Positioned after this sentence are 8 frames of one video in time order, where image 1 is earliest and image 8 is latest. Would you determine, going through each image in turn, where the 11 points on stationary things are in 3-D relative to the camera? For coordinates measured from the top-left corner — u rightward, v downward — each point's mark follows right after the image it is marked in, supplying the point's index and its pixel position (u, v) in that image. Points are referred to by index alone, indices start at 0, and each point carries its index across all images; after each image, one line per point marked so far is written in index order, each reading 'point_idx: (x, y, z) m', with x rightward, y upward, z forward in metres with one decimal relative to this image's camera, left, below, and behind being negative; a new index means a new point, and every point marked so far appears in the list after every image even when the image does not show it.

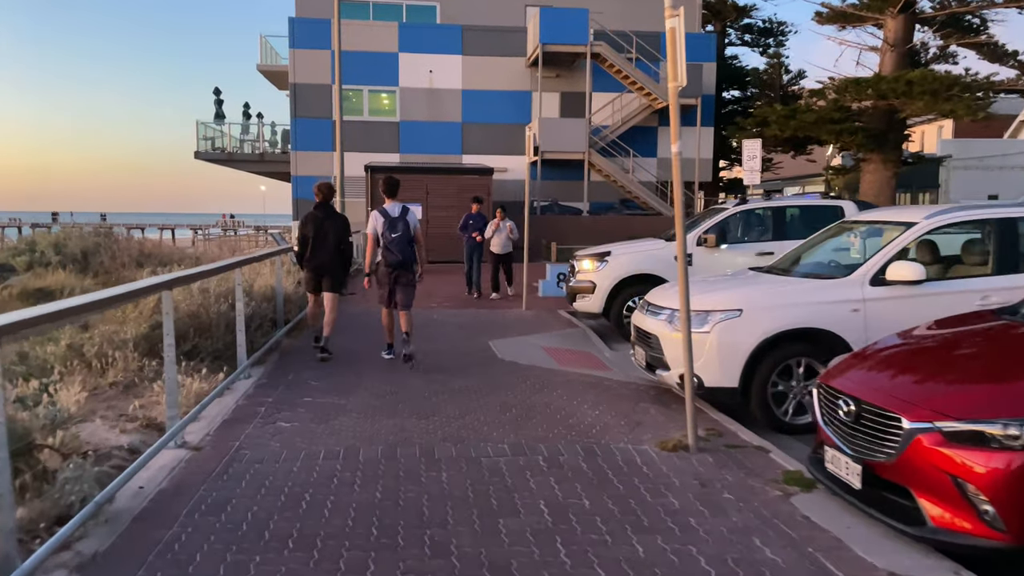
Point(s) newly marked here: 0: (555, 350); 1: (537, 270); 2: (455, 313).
0: (+0.5, -0.7, +9.1) m
1: (+0.5, +0.3, +17.5) m
2: (-0.9, -0.3, +11.6) m
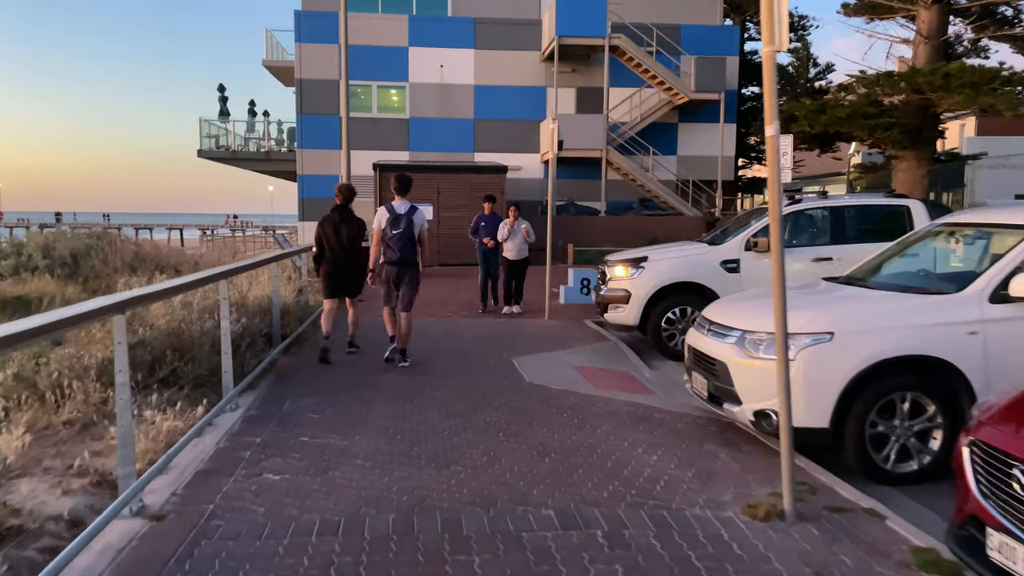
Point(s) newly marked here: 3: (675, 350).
0: (+0.8, -0.8, +8.1) m
1: (+0.9, +0.2, +16.5) m
2: (-0.5, -0.5, +10.5) m
3: (+1.8, -0.7, +8.8) m
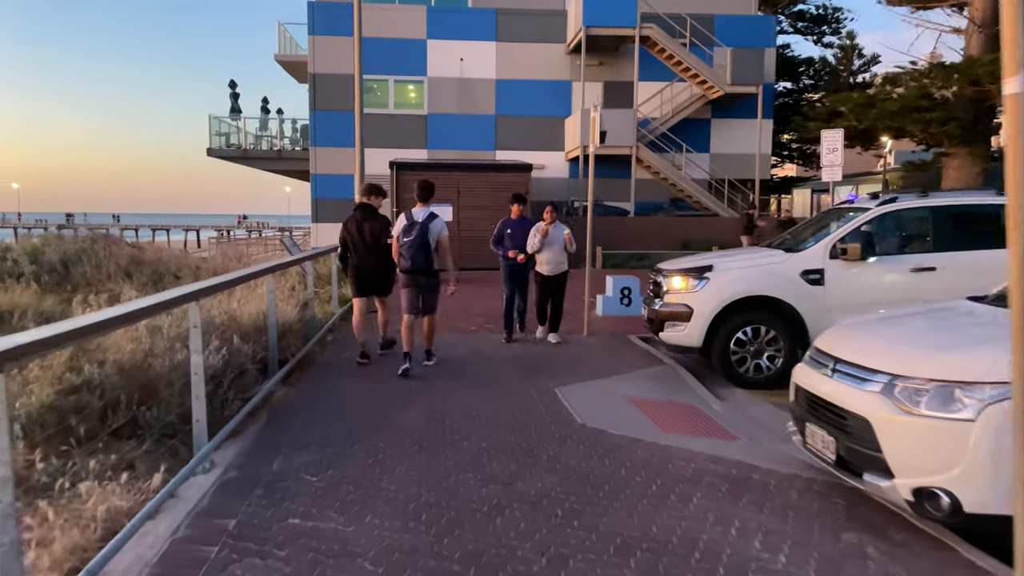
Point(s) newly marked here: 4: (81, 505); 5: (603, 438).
0: (+1.1, -1.0, +6.7) m
1: (+1.4, +0.1, +15.1) m
2: (-0.1, -0.6, +9.2) m
3: (+2.2, -0.8, +7.4) m
4: (-2.0, -1.0, +3.6) m
5: (+0.6, -1.0, +5.2) m
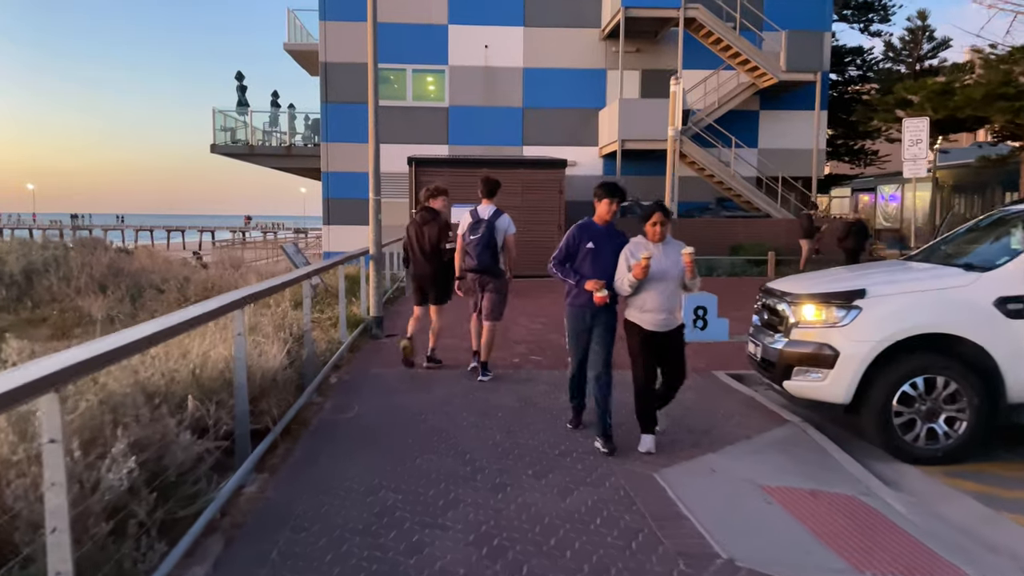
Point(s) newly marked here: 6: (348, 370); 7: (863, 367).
0: (+1.6, -1.2, +4.6) m
1: (+2.1, -0.2, +13.0) m
2: (+0.4, -0.8, +7.1) m
3: (+2.7, -1.1, +5.2) m
4: (-1.6, -1.2, +1.5) m
5: (+1.1, -1.2, +3.1) m
6: (-1.5, -0.8, +7.2) m
7: (+2.4, -0.5, +5.3) m
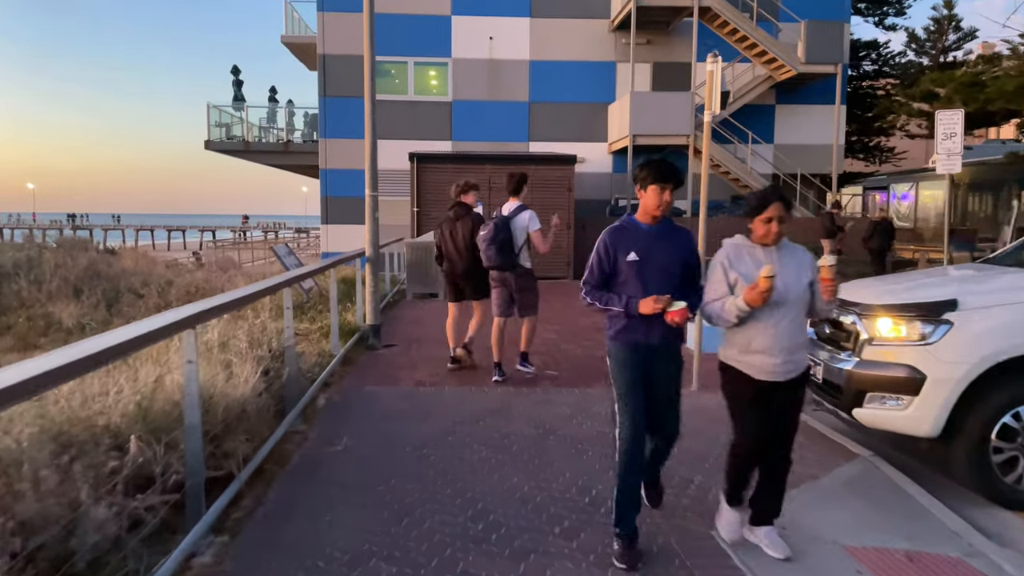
0: (+1.7, -1.3, +3.7) m
1: (+2.2, -0.2, +12.1) m
2: (+0.5, -0.9, +6.2) m
3: (+2.8, -1.1, +4.3) m
4: (-1.5, -1.3, +0.6) m
5: (+1.2, -1.3, +2.2) m
6: (-1.4, -0.8, +6.3) m
7: (+2.5, -0.6, +4.3) m
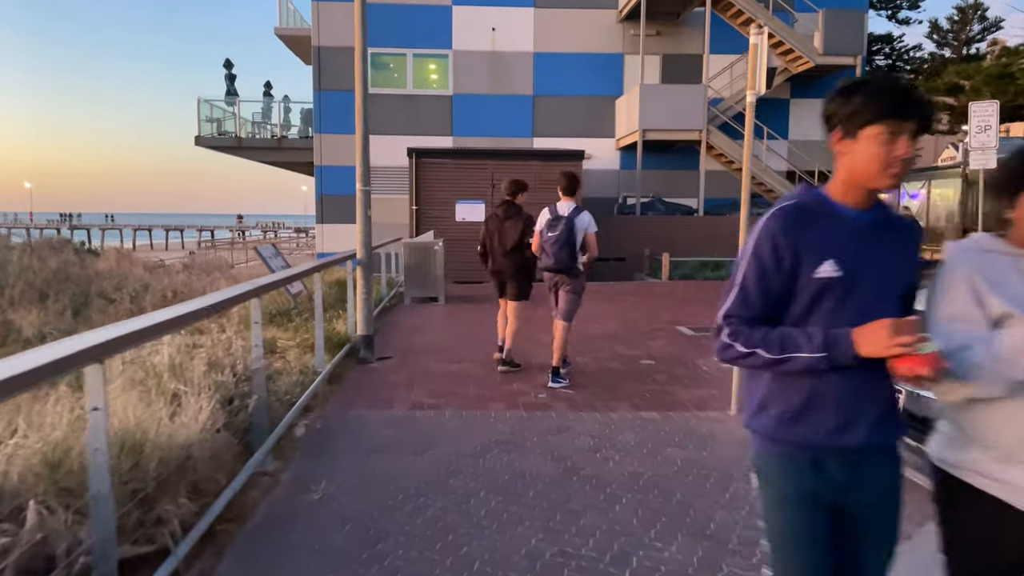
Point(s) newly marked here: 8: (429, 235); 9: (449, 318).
0: (+1.8, -1.3, +2.8) m
1: (+2.3, -0.3, +11.2) m
2: (+0.6, -0.9, +5.3) m
3: (+2.9, -1.2, +3.4) m
4: (-1.4, -1.3, -0.3) m
5: (+1.2, -1.3, +1.3) m
6: (-1.3, -0.9, +5.5) m
7: (+2.5, -0.6, +3.5) m
8: (-1.5, +1.0, +14.0) m
9: (-0.9, -0.4, +10.9) m
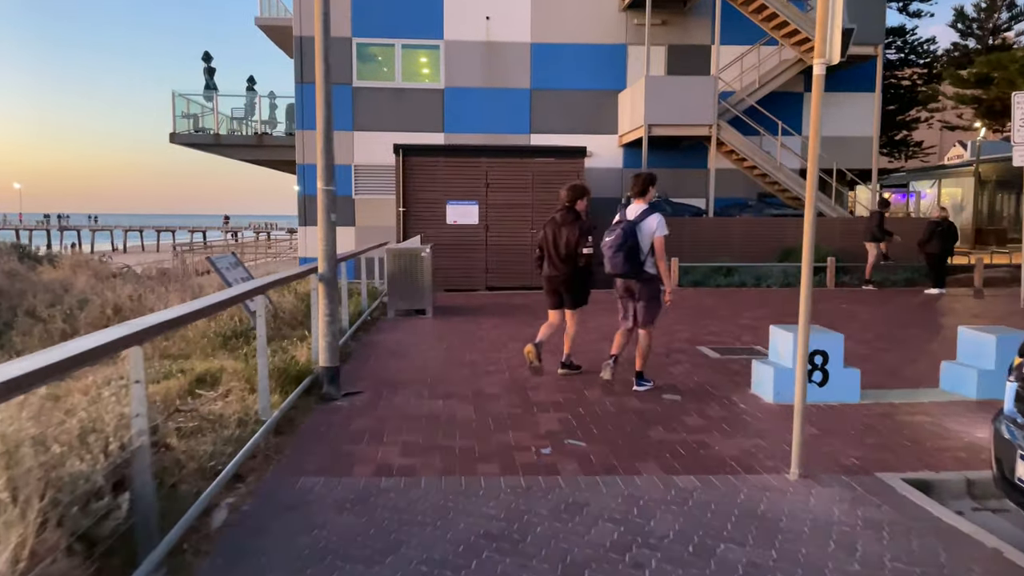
0: (+1.8, -1.5, +1.5) m
1: (+2.2, -0.4, +9.9) m
2: (+0.6, -1.1, +4.0) m
3: (+2.9, -1.4, +2.1) m
4: (-1.4, -1.5, -1.6) m
5: (+1.2, -1.5, 0.0) m
6: (-1.3, -1.0, +4.1) m
7: (+2.5, -0.8, +2.2) m
8: (-1.5, +0.8, +12.7) m
9: (-0.9, -0.6, +9.6) m
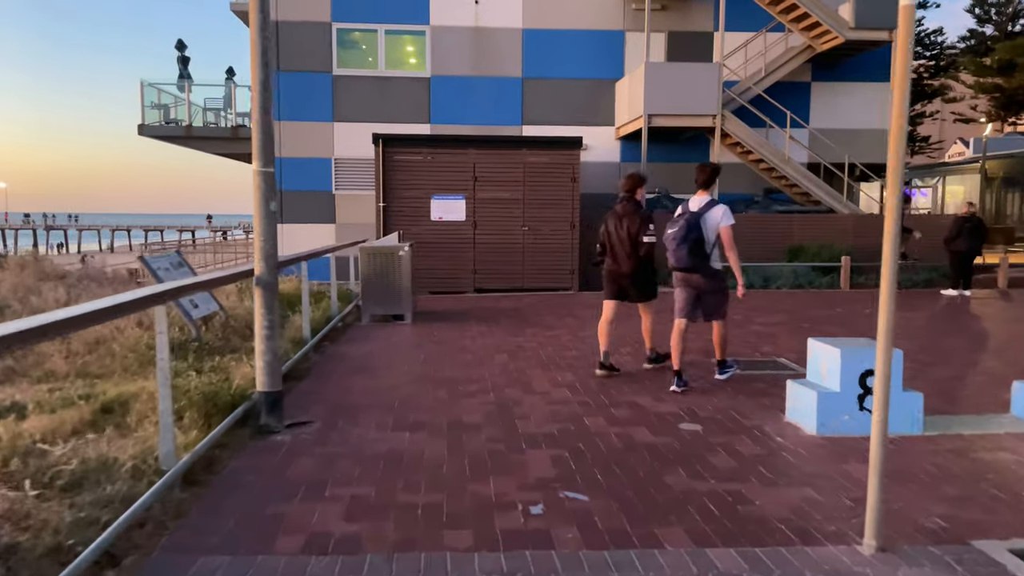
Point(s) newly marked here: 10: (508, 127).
0: (+1.7, -1.5, +0.4) m
1: (+2.1, -0.5, +8.7) m
2: (+0.5, -1.1, +2.8) m
3: (+2.8, -1.4, +1.0) m
4: (-1.4, -1.5, -2.7) m
5: (+1.2, -1.5, -1.1) m
6: (-1.4, -1.1, +3.0) m
7: (+2.5, -0.8, +1.0) m
8: (-1.7, +0.8, +11.6) m
9: (-1.1, -0.6, +8.4) m
10: (-0.1, +3.7, +17.7) m
